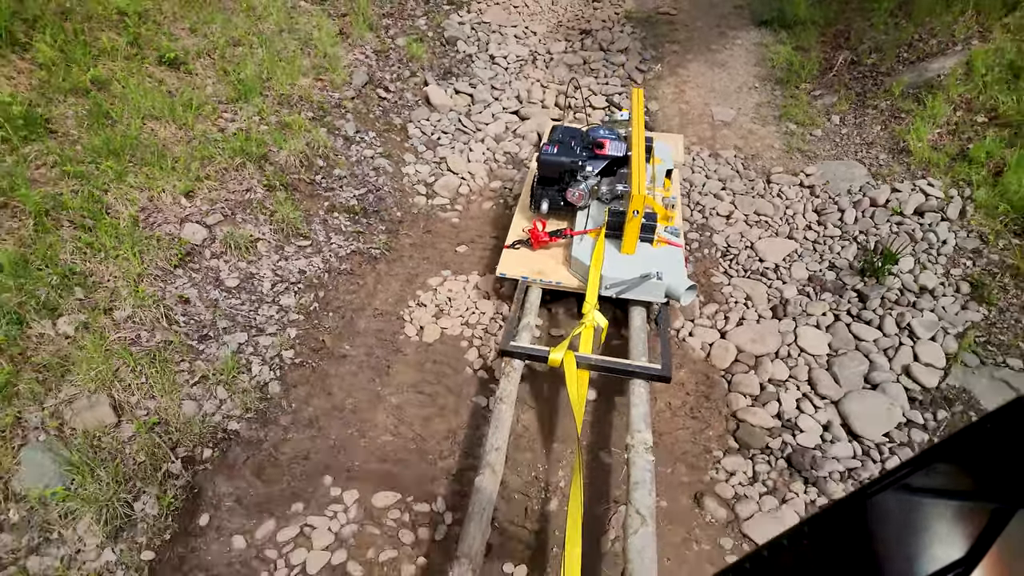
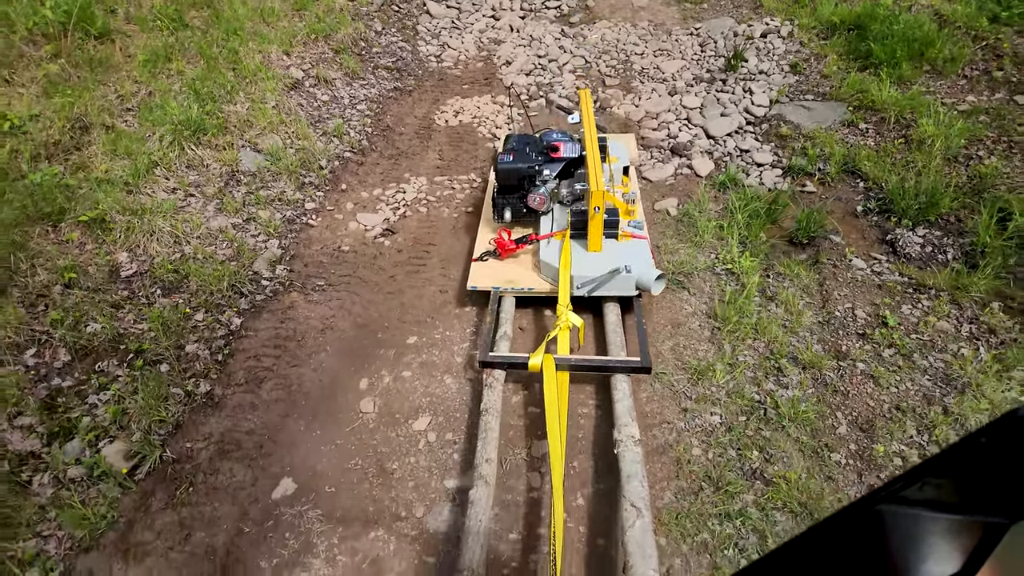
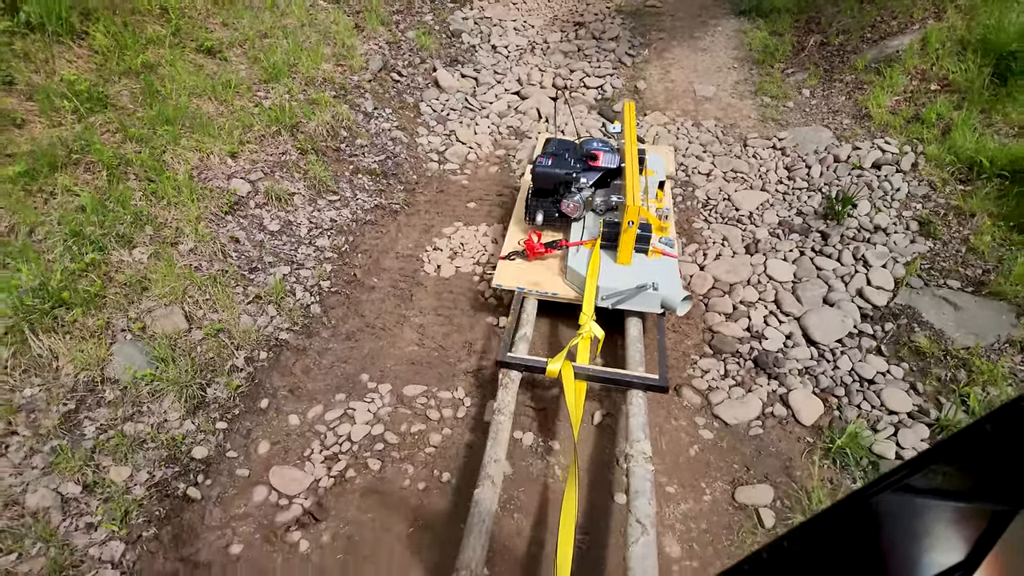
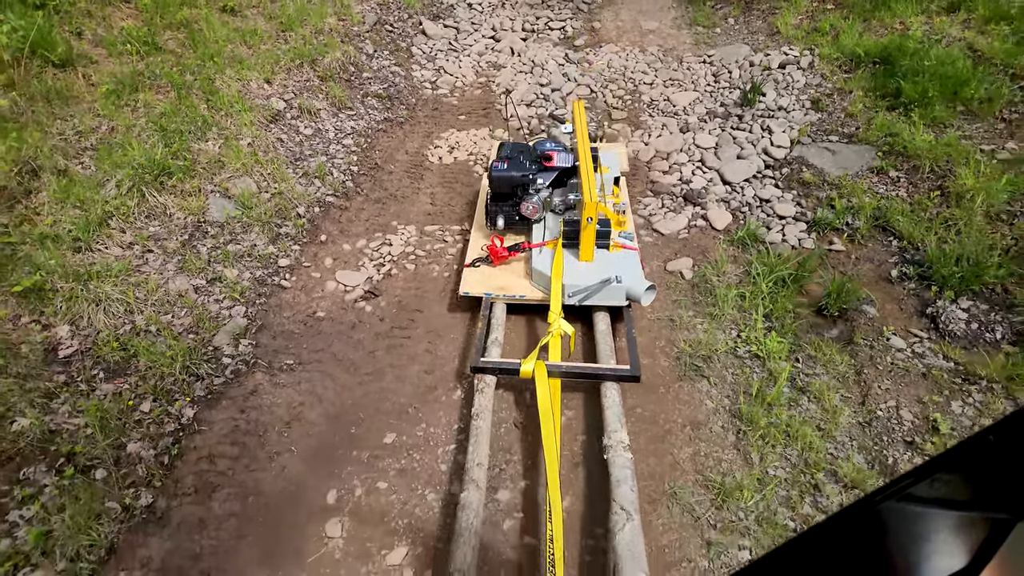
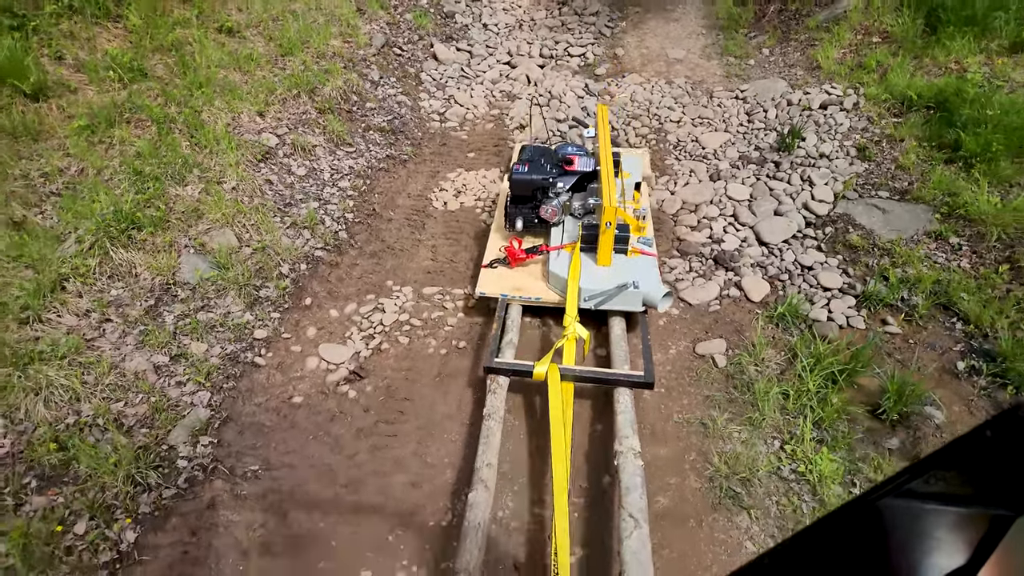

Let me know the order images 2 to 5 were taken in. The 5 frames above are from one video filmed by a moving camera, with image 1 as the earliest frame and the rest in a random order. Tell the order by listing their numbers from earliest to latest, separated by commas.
3, 5, 4, 2
